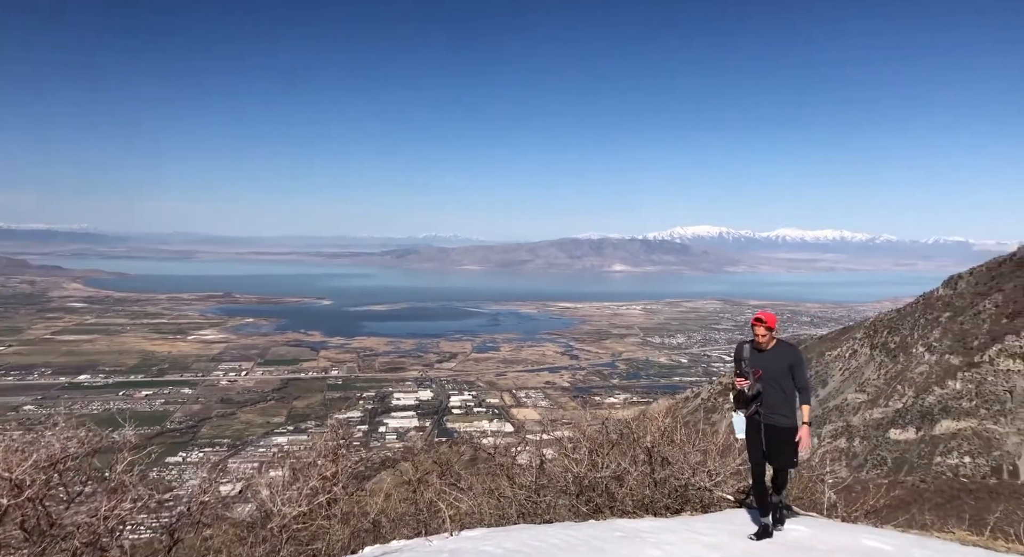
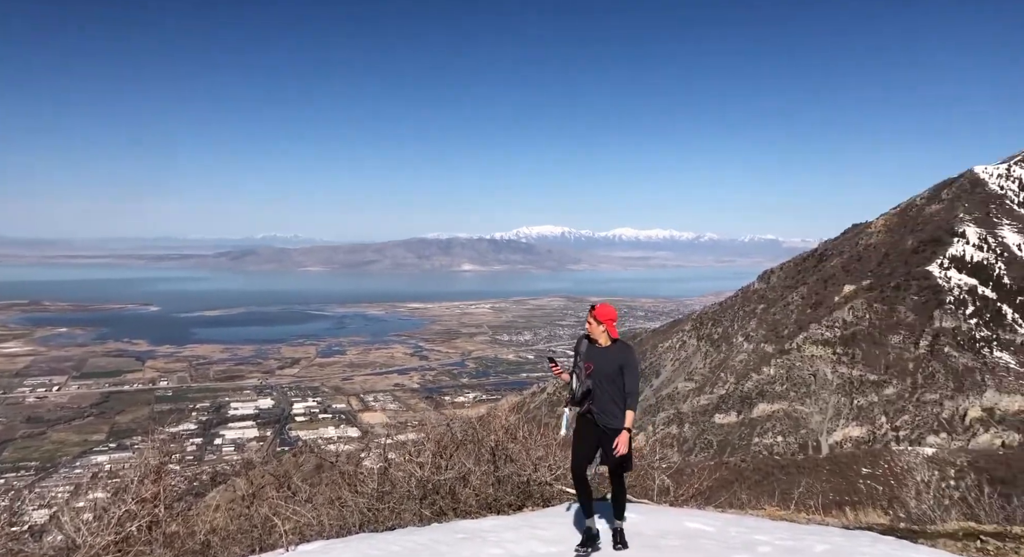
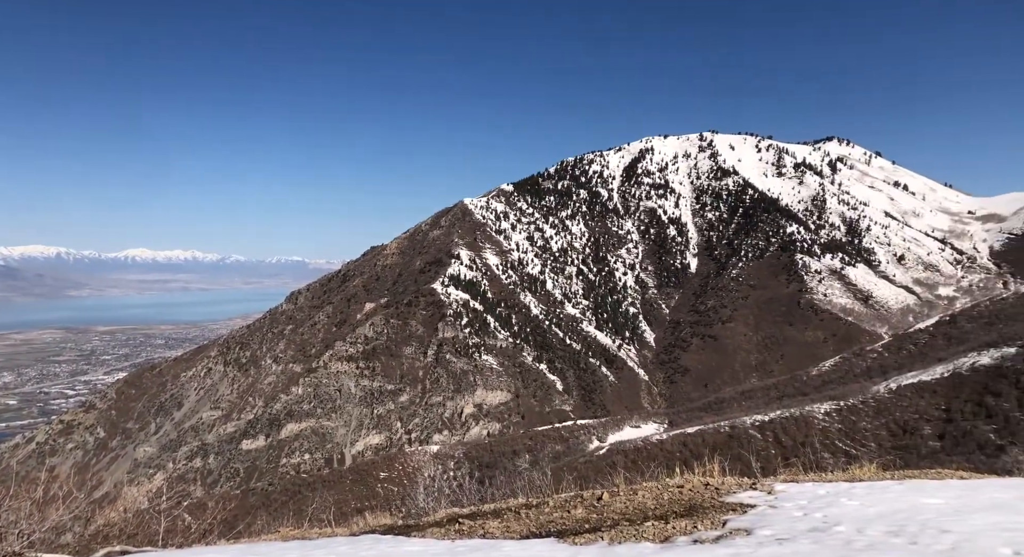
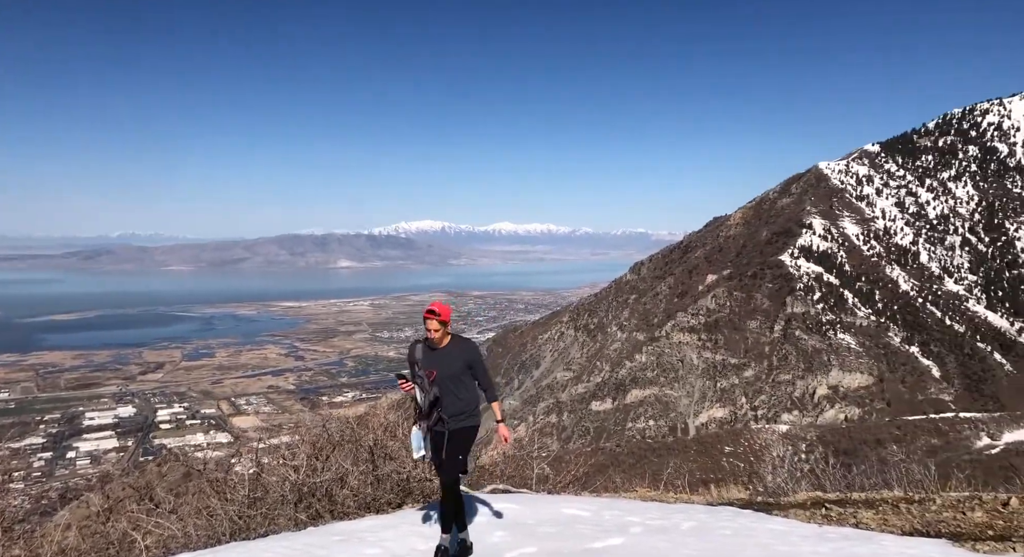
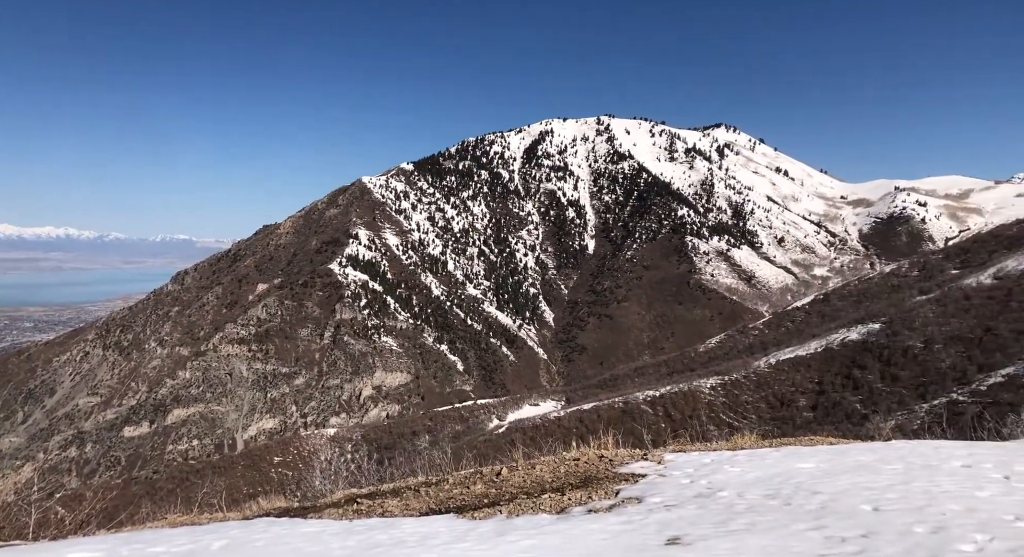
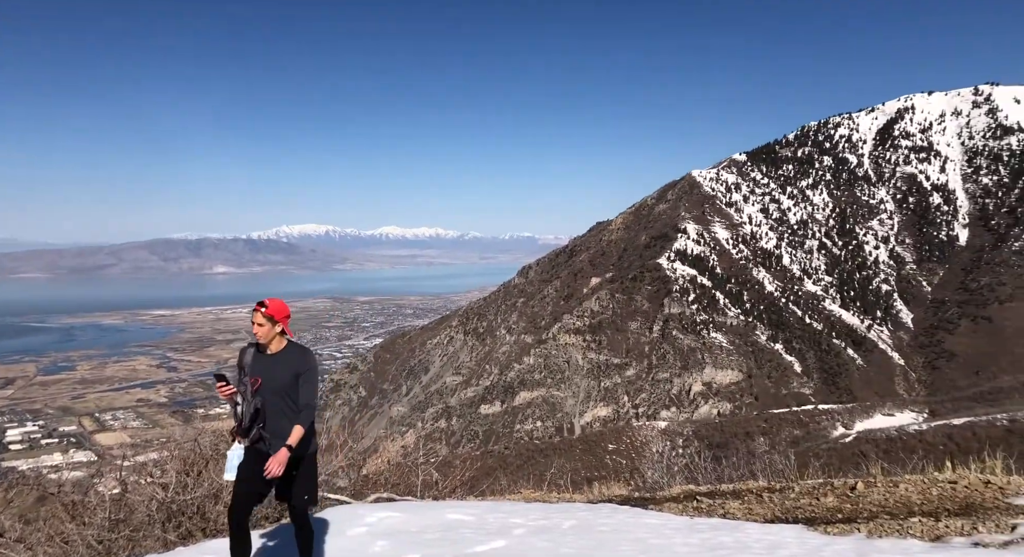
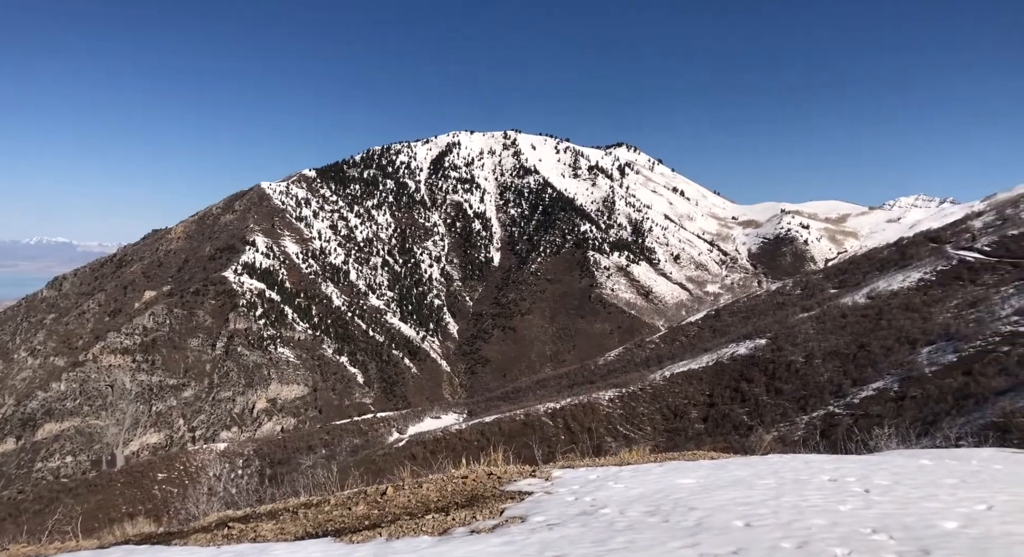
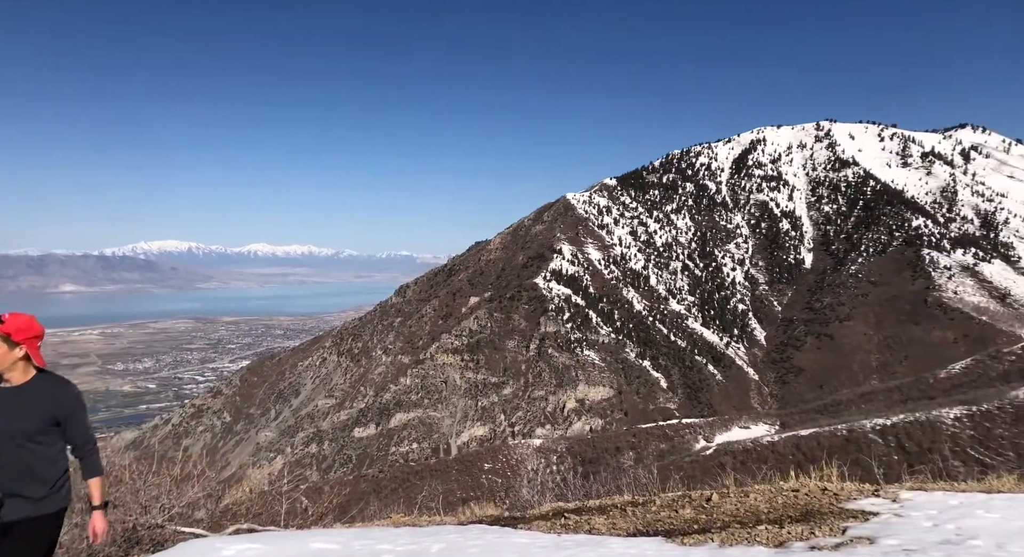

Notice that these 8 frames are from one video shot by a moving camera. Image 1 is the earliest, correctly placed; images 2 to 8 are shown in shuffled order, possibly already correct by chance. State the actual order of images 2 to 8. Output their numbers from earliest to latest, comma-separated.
2, 4, 6, 8, 3, 5, 7
